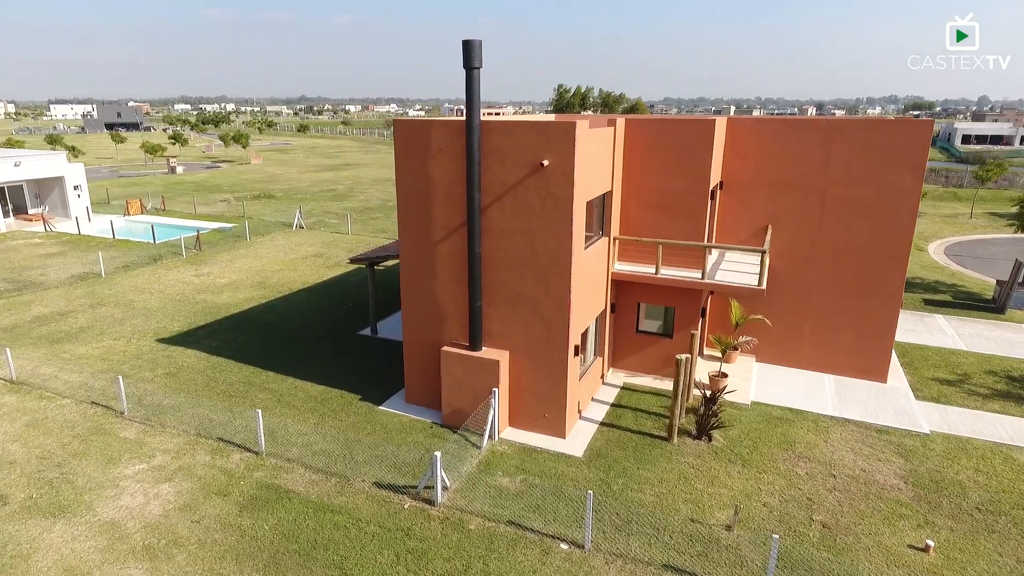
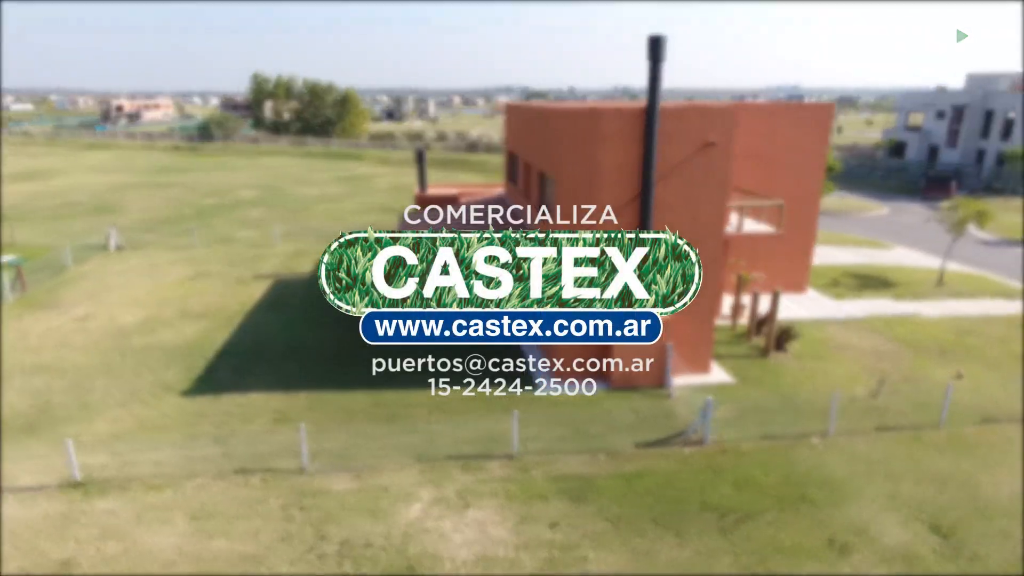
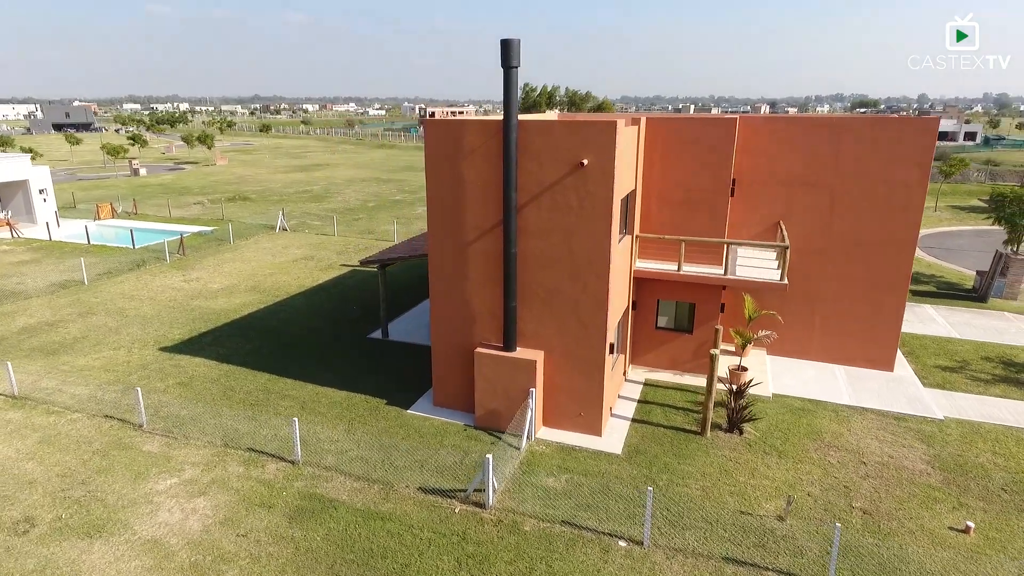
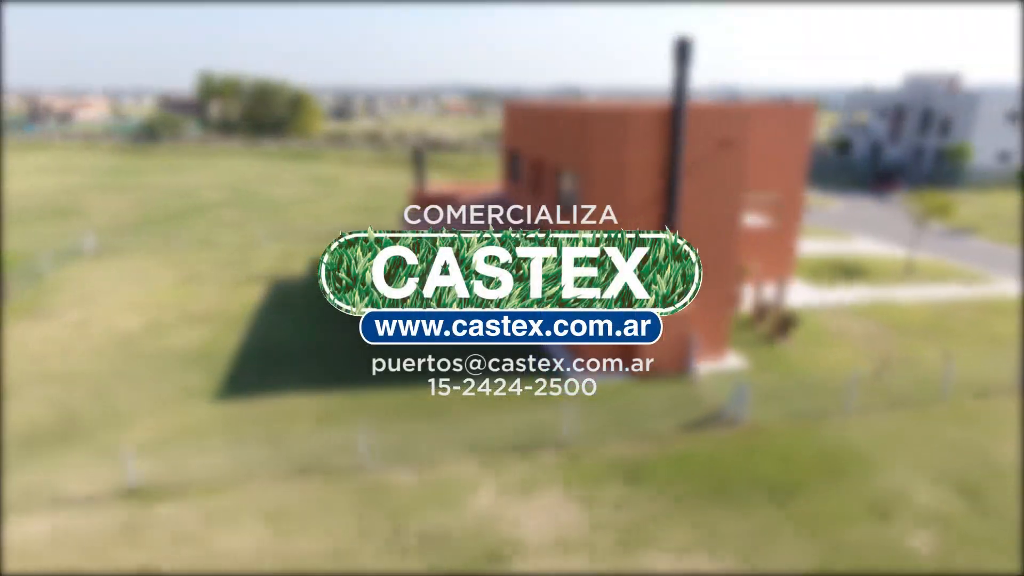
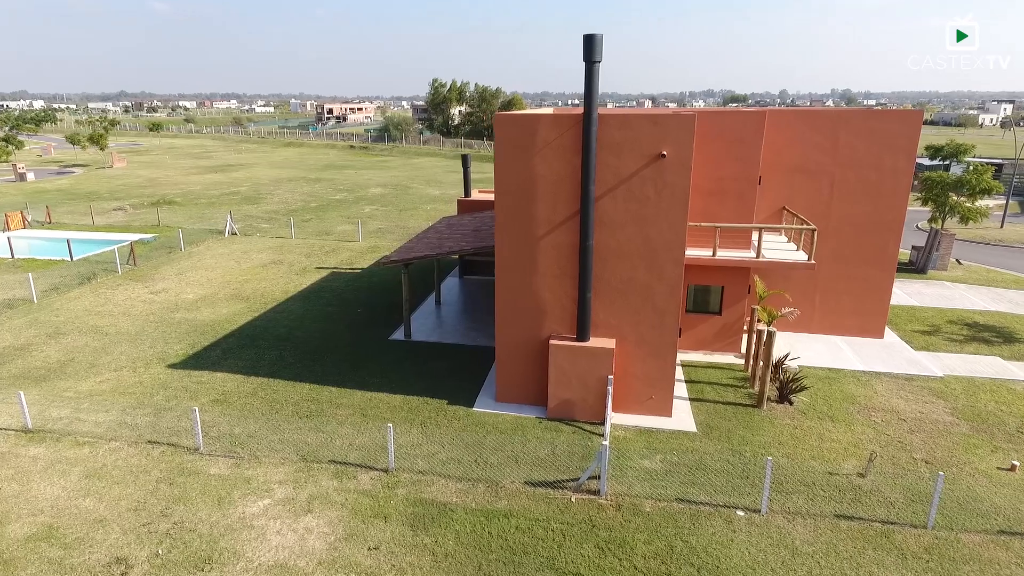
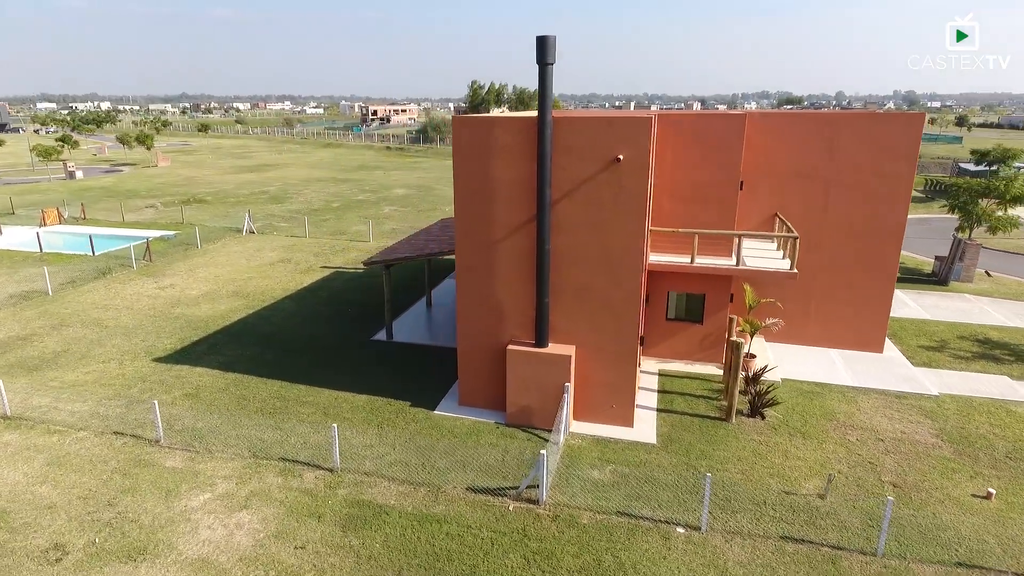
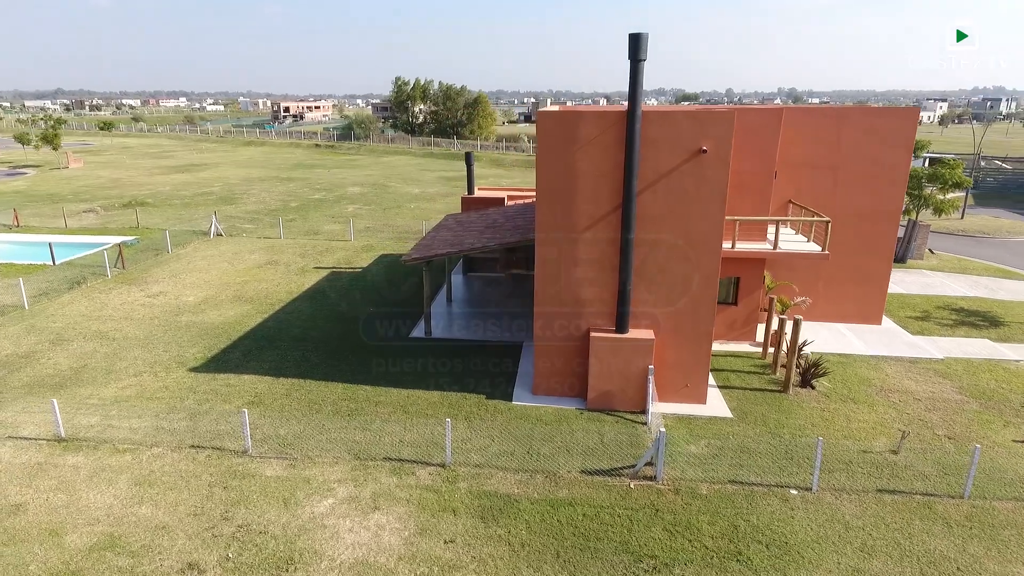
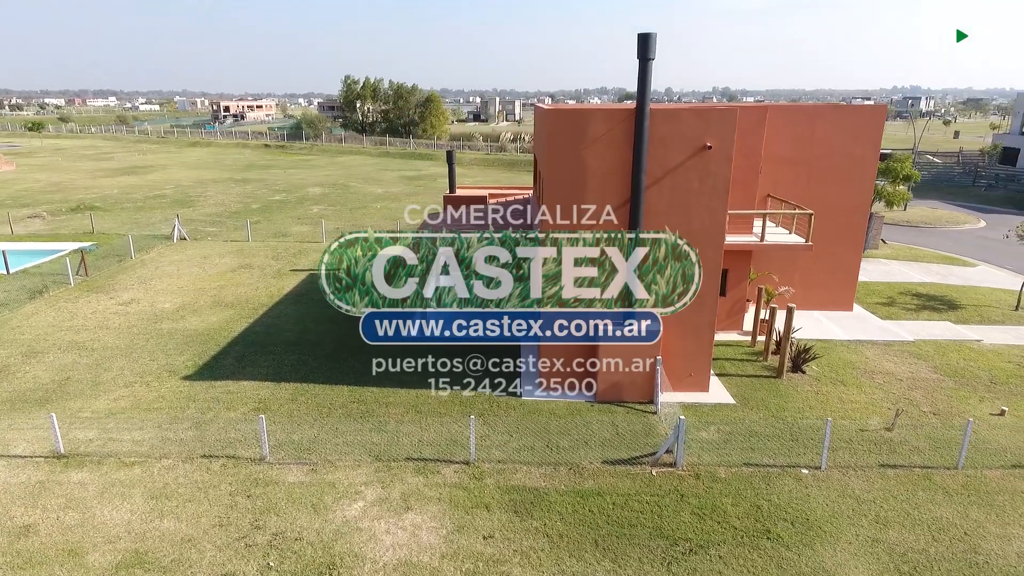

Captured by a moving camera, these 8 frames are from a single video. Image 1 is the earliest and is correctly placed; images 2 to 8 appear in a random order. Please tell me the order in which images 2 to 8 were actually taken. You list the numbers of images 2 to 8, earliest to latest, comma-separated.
3, 6, 5, 7, 8, 2, 4
